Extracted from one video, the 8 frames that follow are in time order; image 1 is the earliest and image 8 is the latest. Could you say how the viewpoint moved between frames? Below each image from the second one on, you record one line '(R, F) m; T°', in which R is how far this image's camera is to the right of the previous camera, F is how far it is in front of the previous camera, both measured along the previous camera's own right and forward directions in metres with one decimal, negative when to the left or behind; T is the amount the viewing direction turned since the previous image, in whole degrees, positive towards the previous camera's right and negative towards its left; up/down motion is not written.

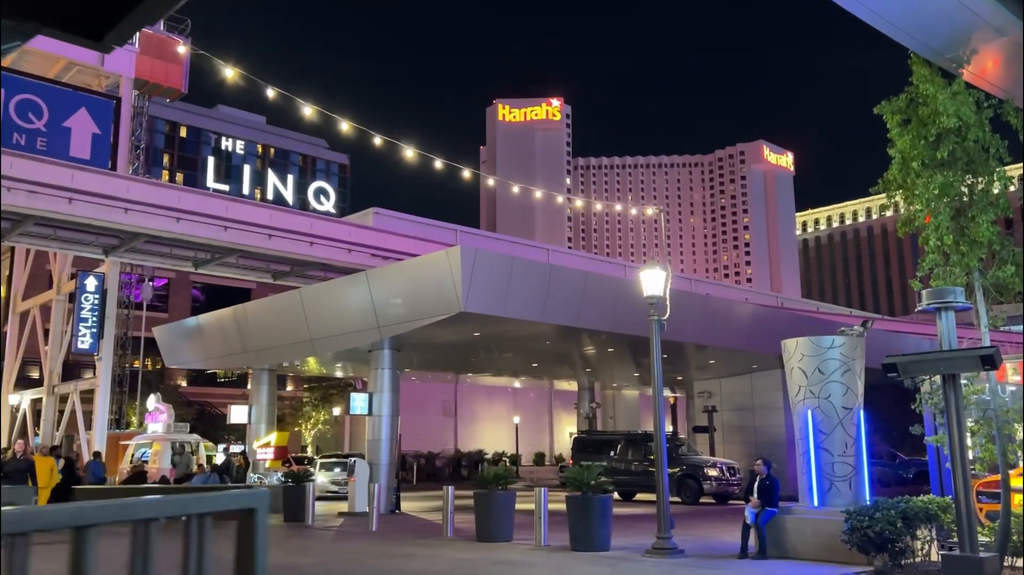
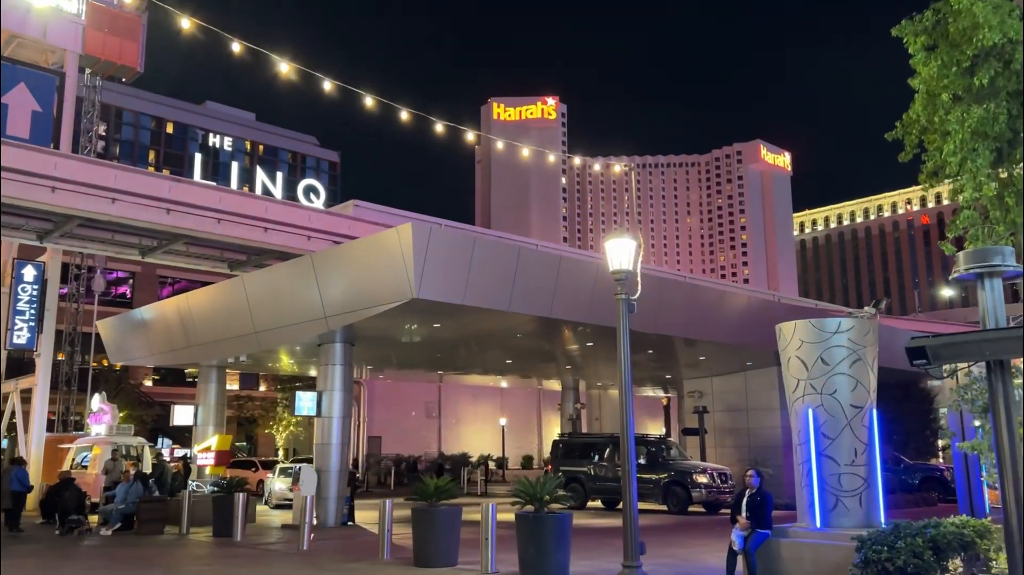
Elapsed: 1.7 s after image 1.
(+0.7, +2.0) m; 0°
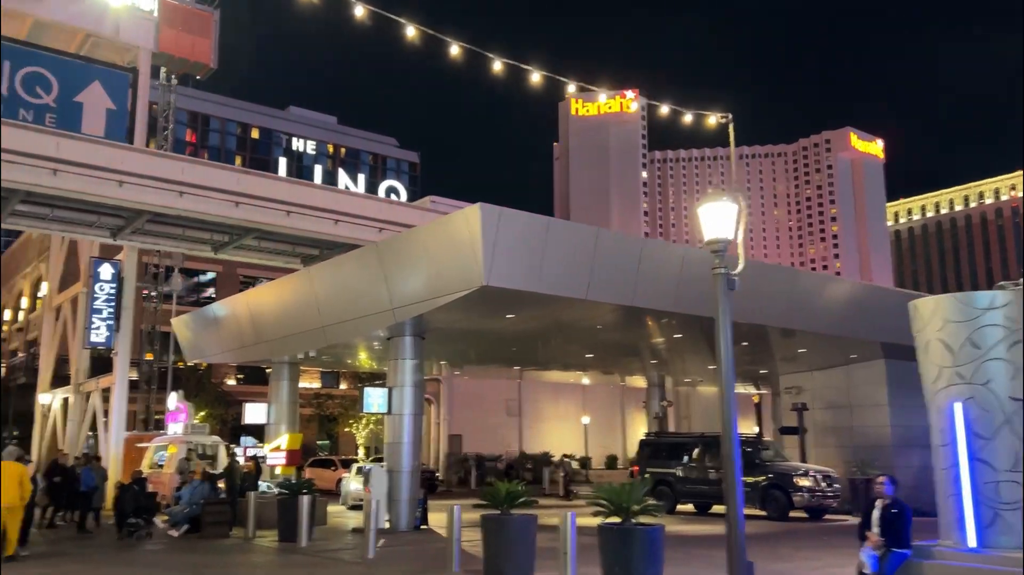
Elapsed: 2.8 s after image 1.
(0.0, +1.3) m; -5°
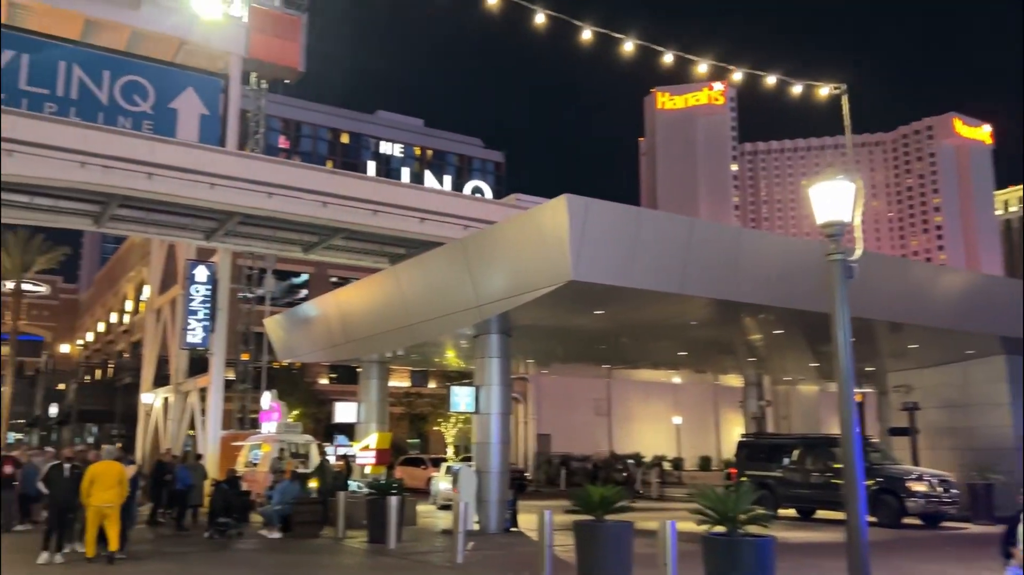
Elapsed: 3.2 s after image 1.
(0.0, +0.5) m; -6°
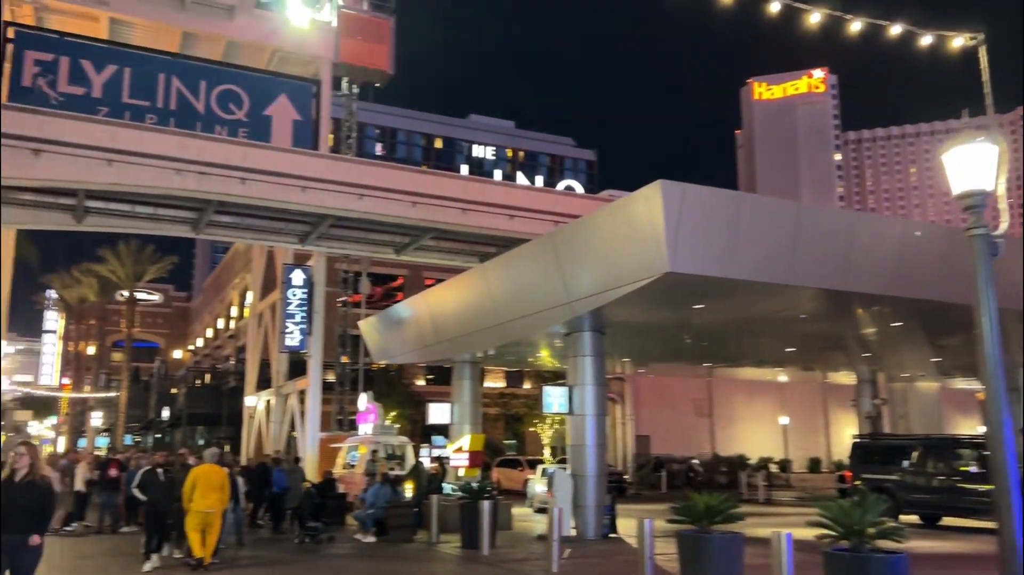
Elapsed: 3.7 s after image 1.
(0.0, +0.6) m; -6°
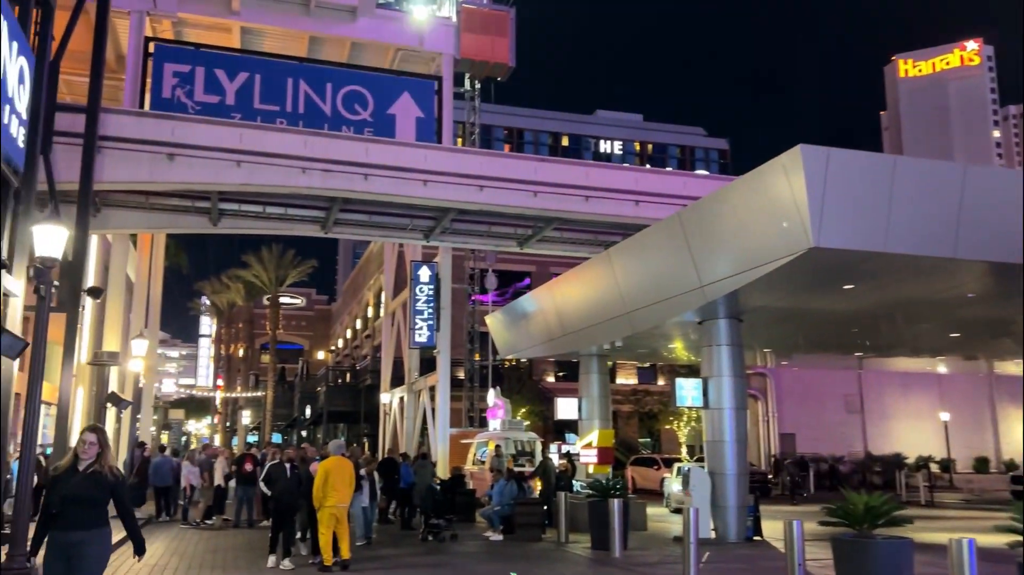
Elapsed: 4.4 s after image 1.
(+0.1, +0.7) m; -9°
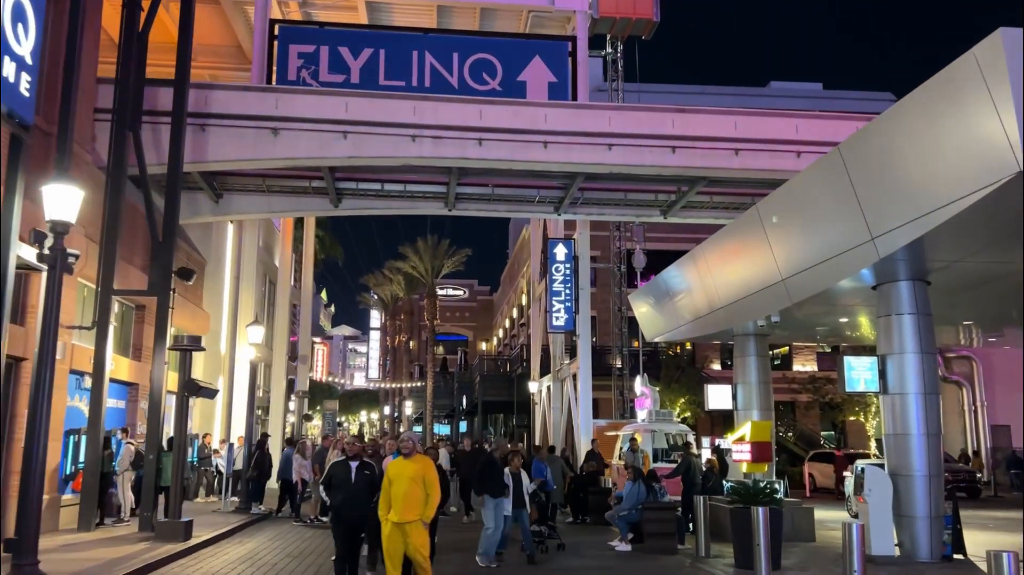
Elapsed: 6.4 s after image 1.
(+0.8, +2.1) m; -12°
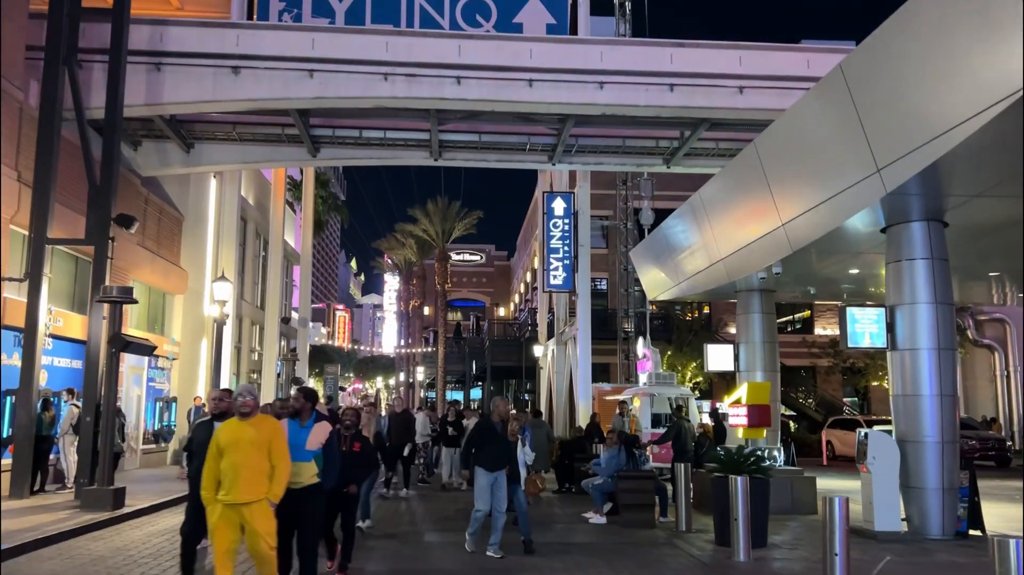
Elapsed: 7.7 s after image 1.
(+0.9, +1.3) m; -2°
